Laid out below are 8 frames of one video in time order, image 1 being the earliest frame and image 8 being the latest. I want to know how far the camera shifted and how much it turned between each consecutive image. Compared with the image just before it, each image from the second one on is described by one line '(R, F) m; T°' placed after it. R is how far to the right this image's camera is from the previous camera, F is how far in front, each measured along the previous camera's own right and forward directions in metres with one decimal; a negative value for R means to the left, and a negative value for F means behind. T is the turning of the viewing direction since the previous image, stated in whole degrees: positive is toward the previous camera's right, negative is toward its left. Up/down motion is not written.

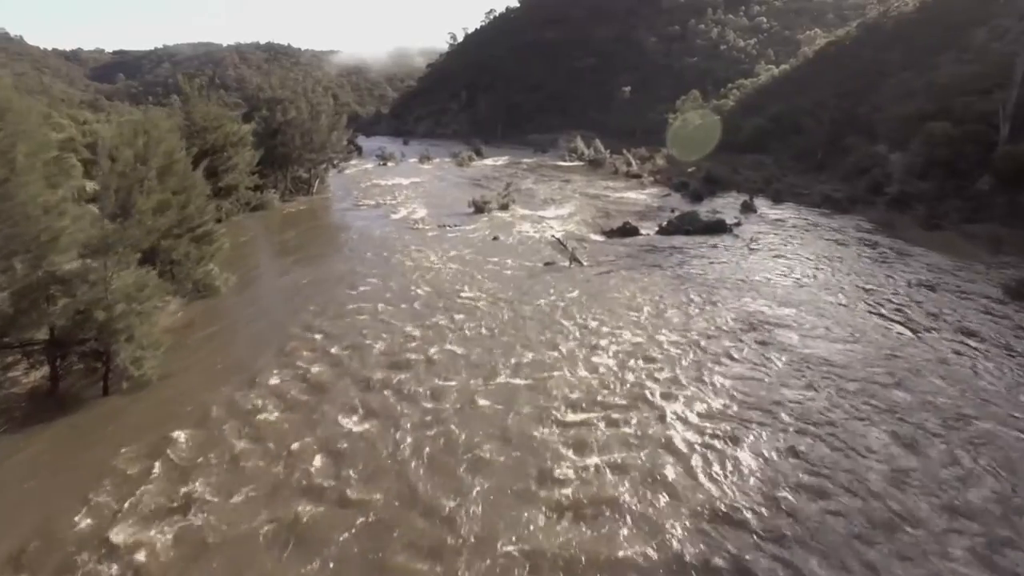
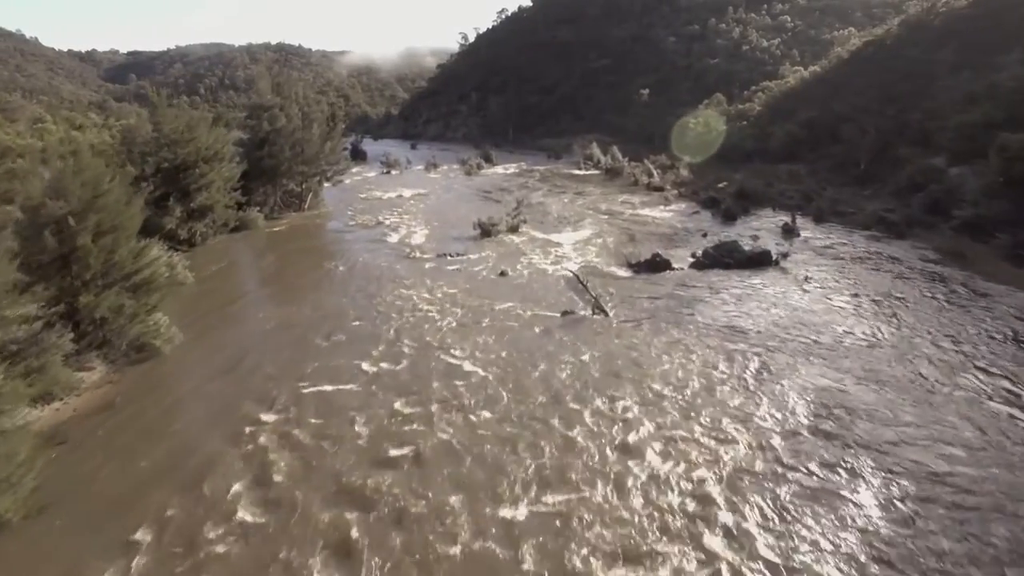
(0.0, +2.7) m; -1°
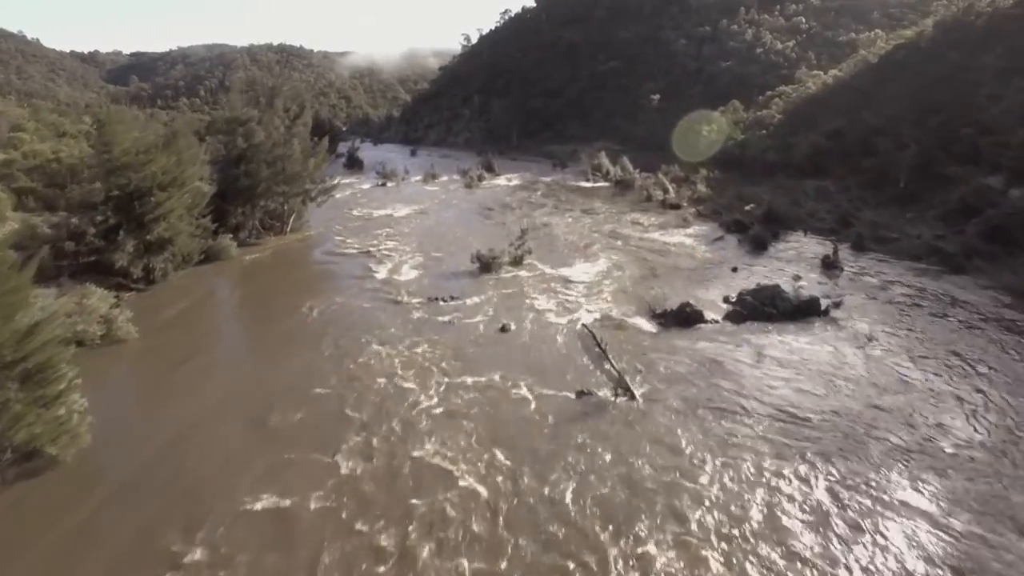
(0.0, +2.5) m; 0°
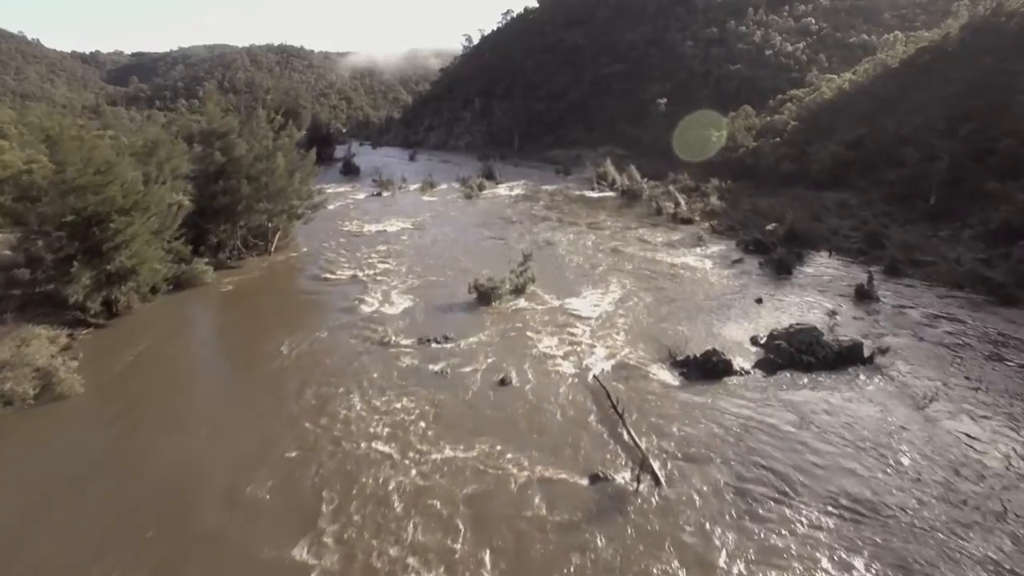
(0.0, +1.7) m; 0°
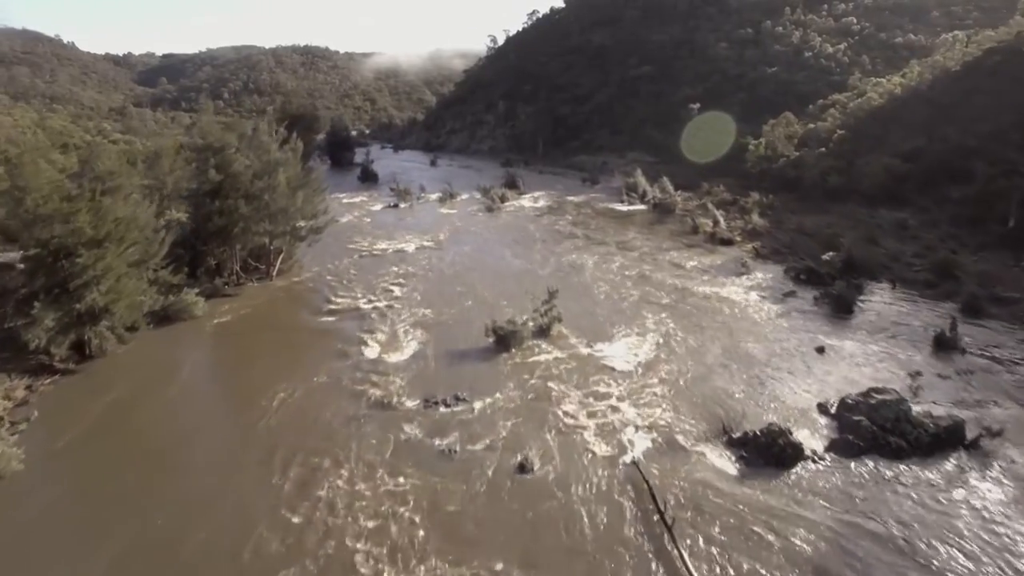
(0.0, +2.1) m; -2°
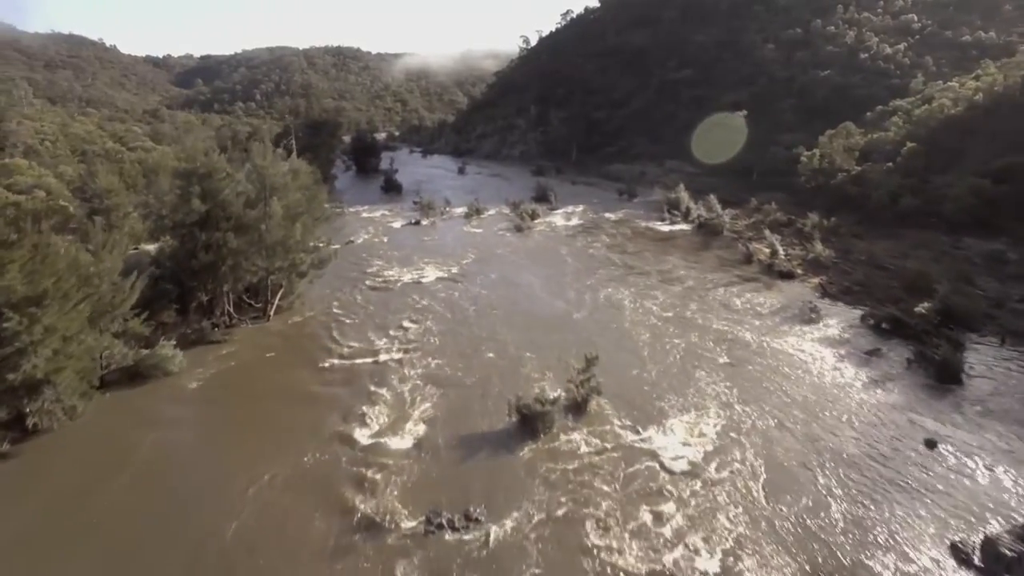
(0.0, +2.7) m; -3°
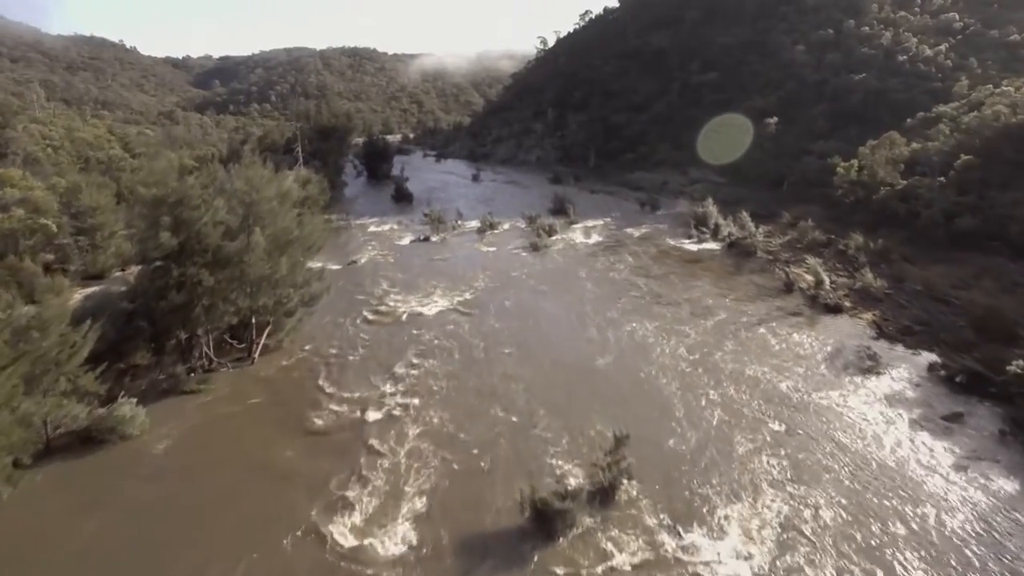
(0.0, +2.1) m; -1°
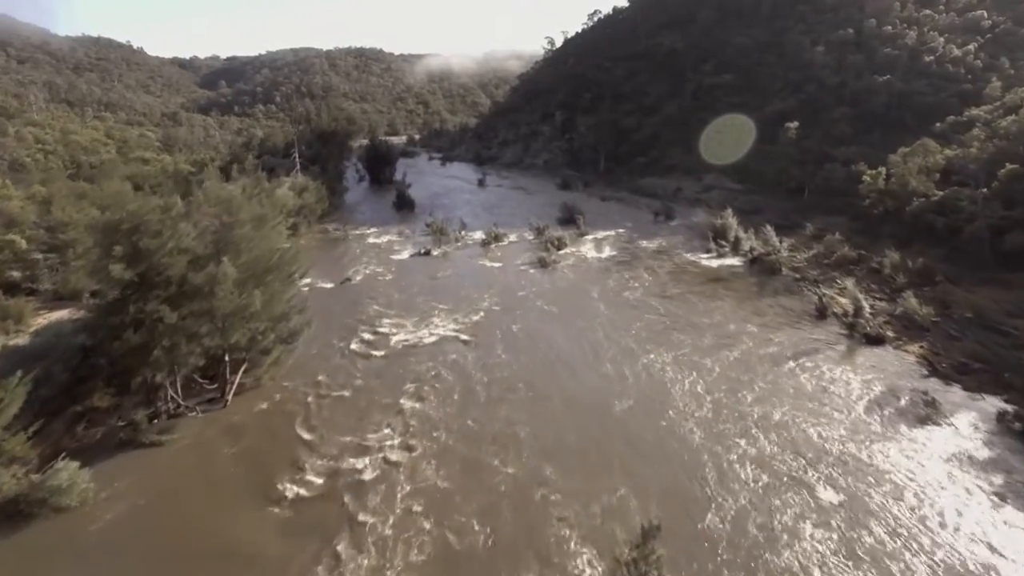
(0.0, +1.9) m; -1°
